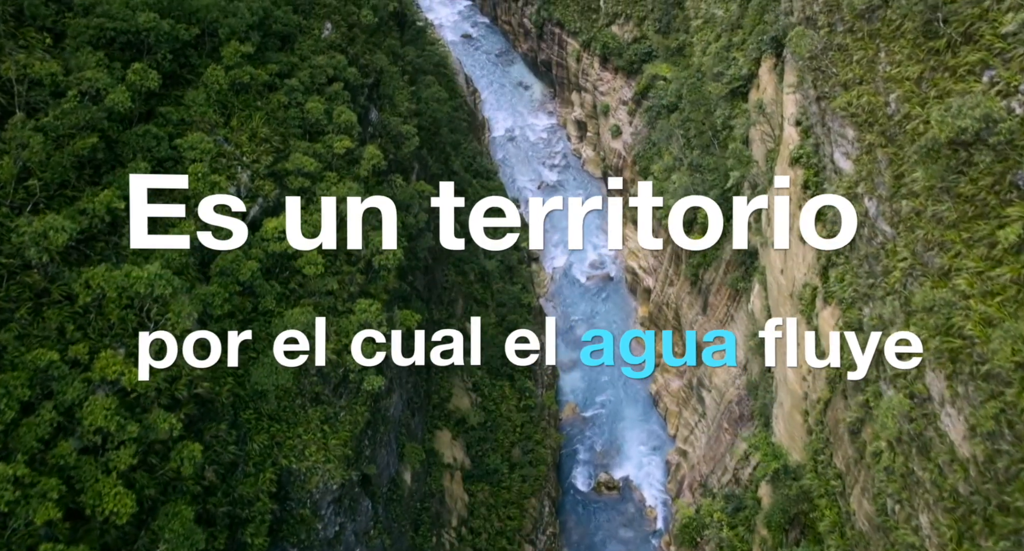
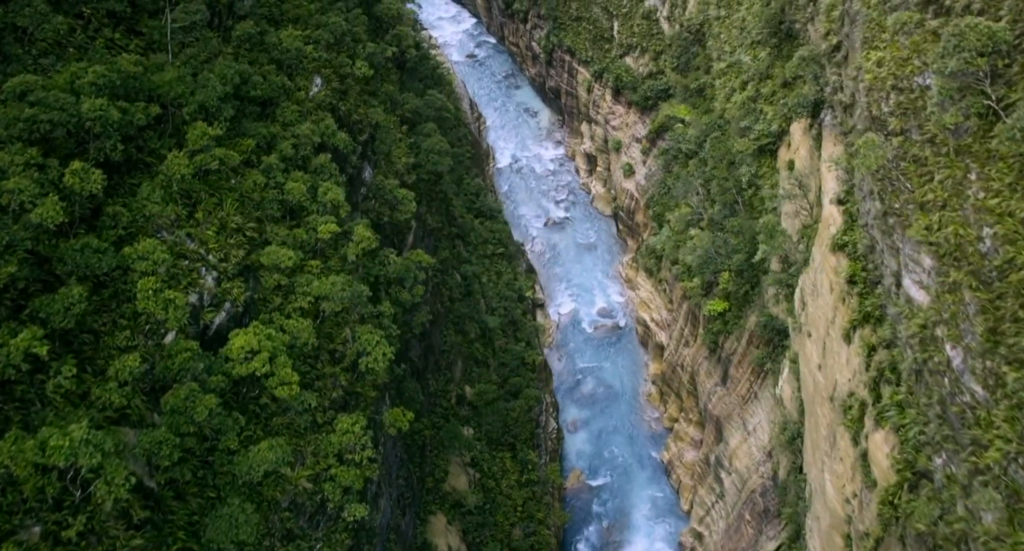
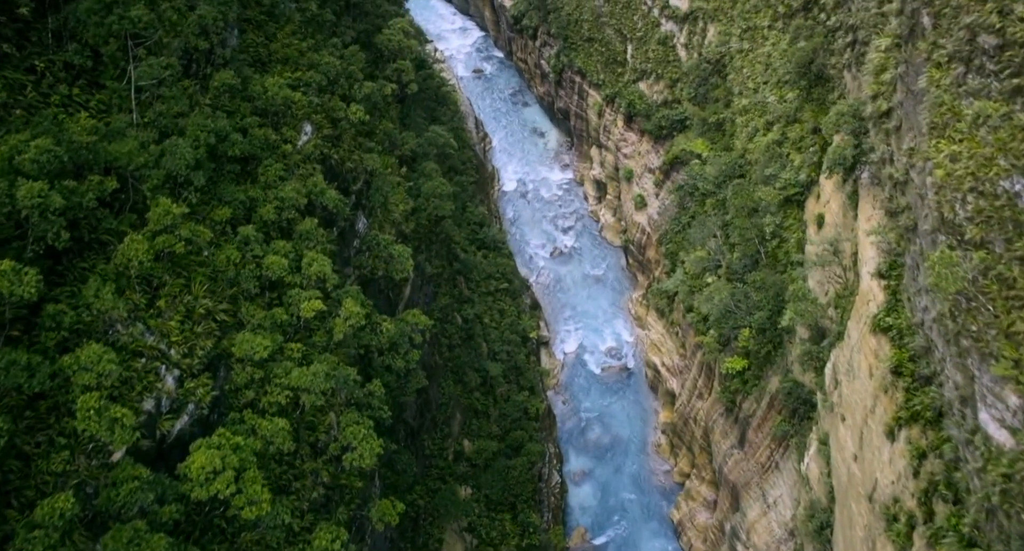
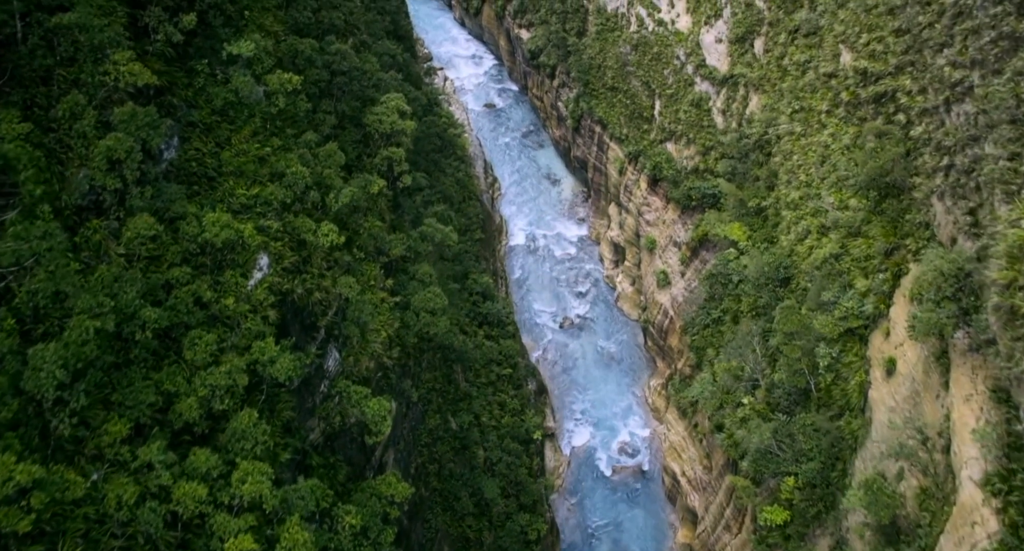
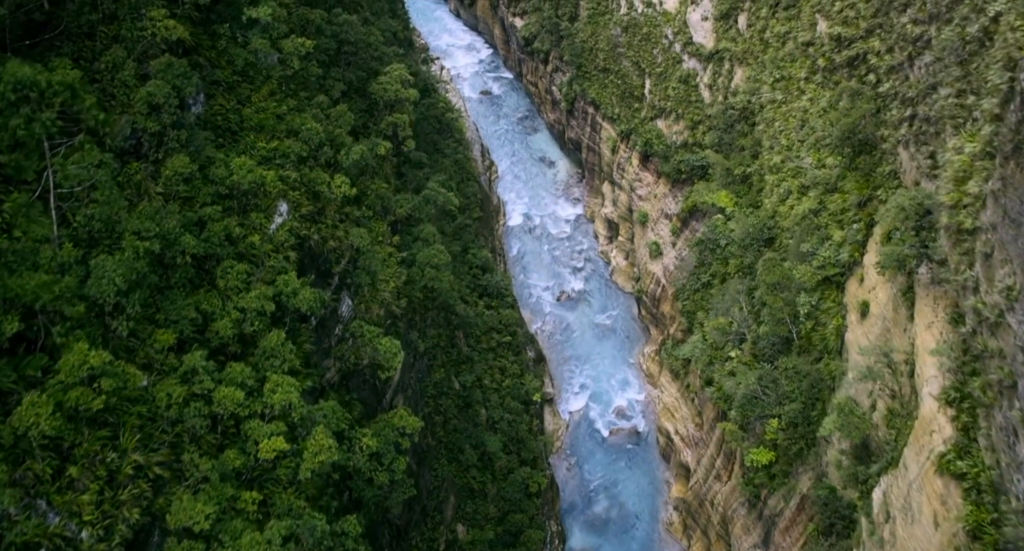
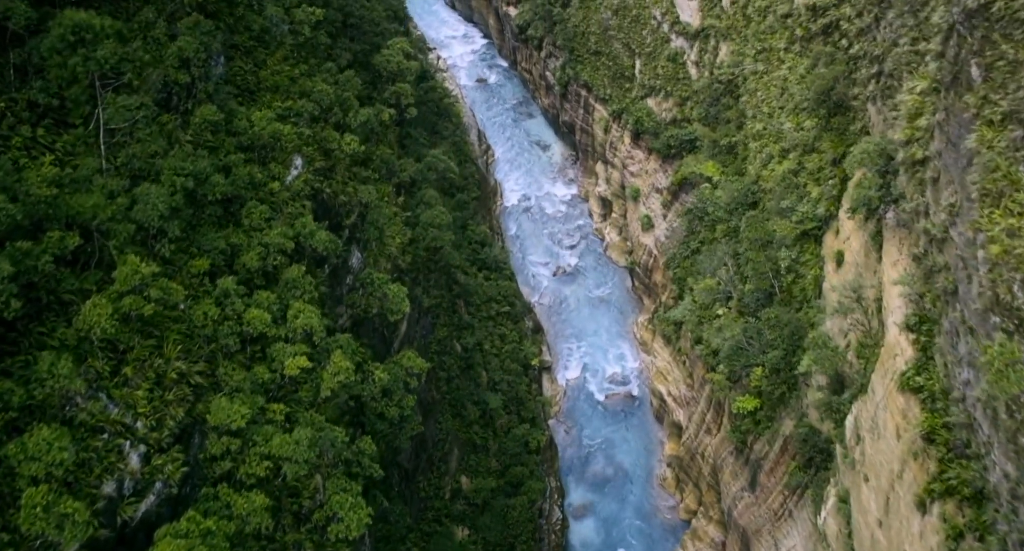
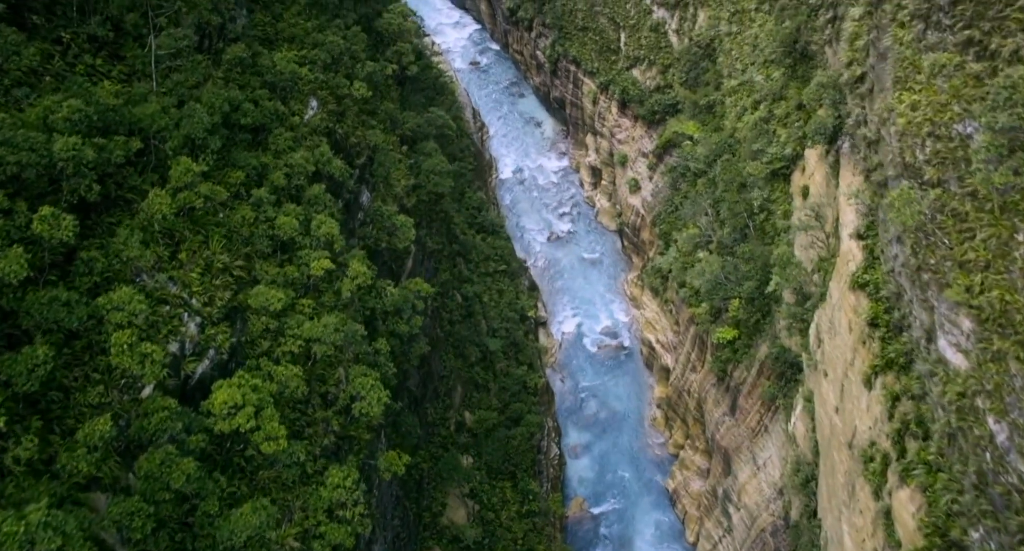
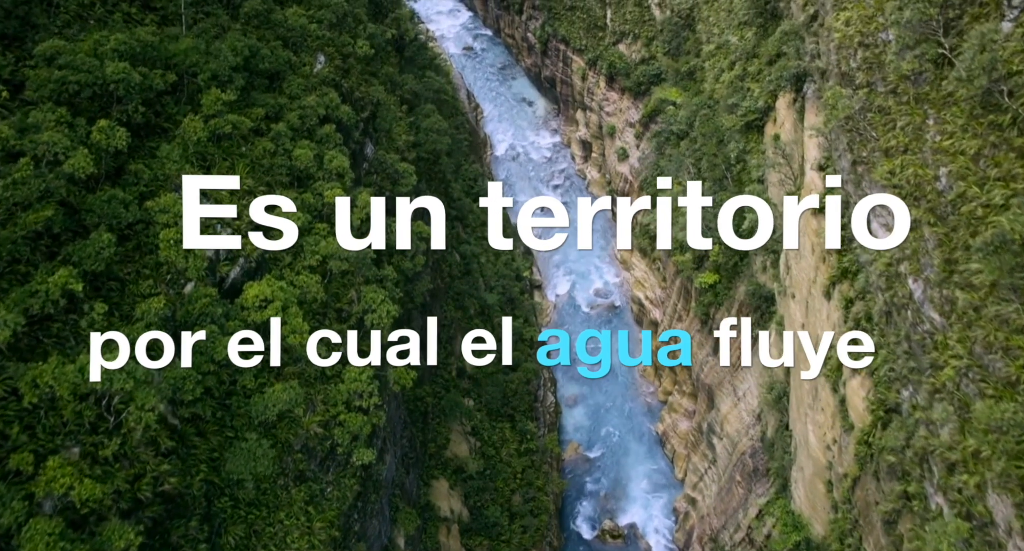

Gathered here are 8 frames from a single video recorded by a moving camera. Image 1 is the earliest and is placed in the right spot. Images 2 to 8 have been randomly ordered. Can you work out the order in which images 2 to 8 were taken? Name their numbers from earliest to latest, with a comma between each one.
8, 2, 7, 3, 6, 5, 4
